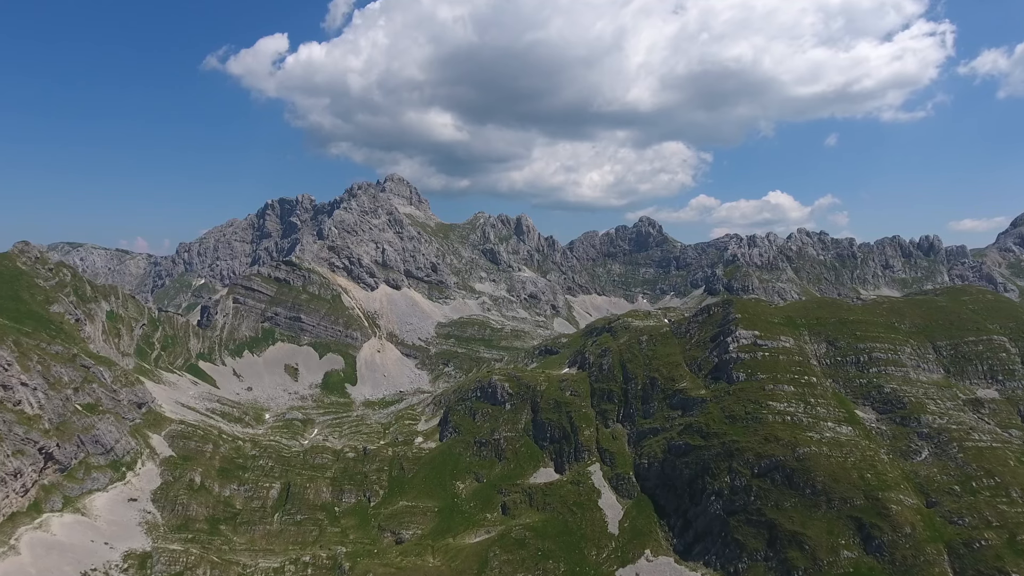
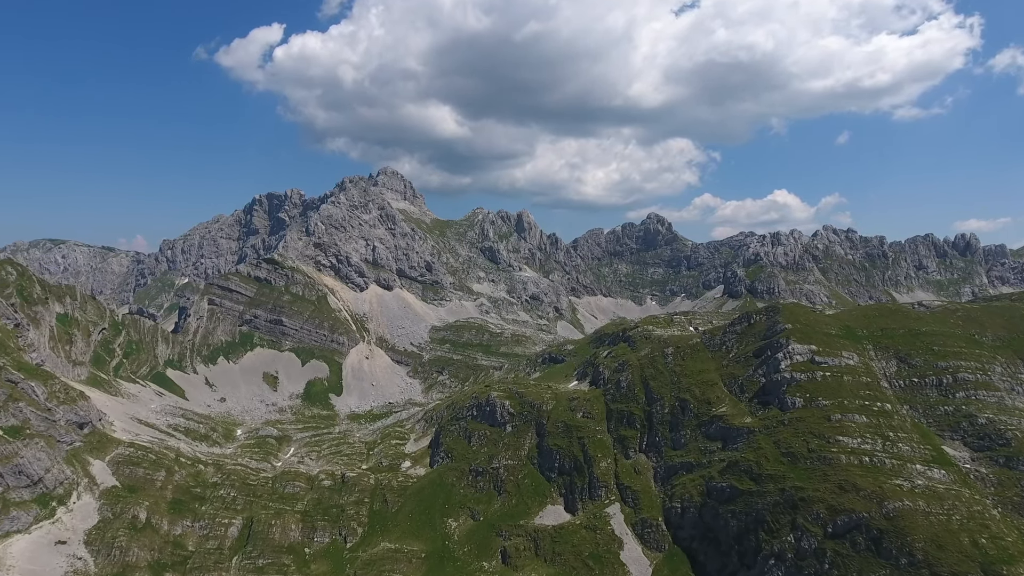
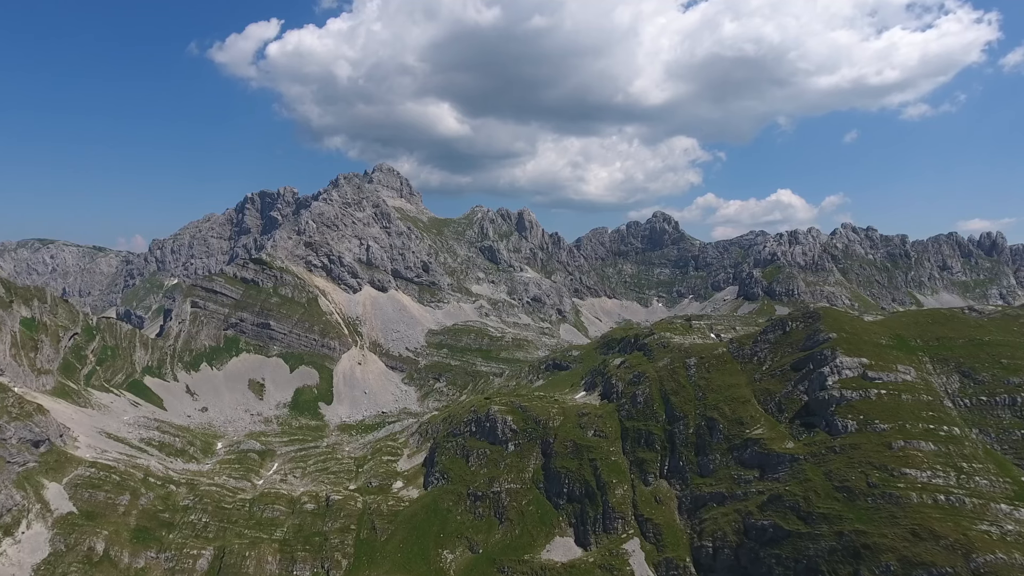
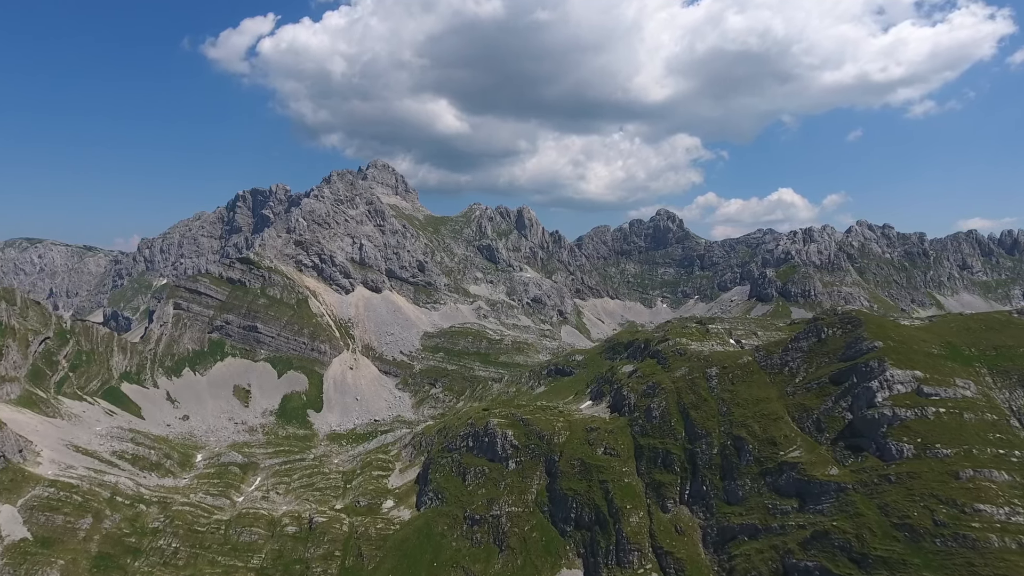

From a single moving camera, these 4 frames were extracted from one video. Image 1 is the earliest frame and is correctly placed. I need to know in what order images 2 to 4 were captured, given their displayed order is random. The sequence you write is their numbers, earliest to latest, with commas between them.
2, 3, 4
